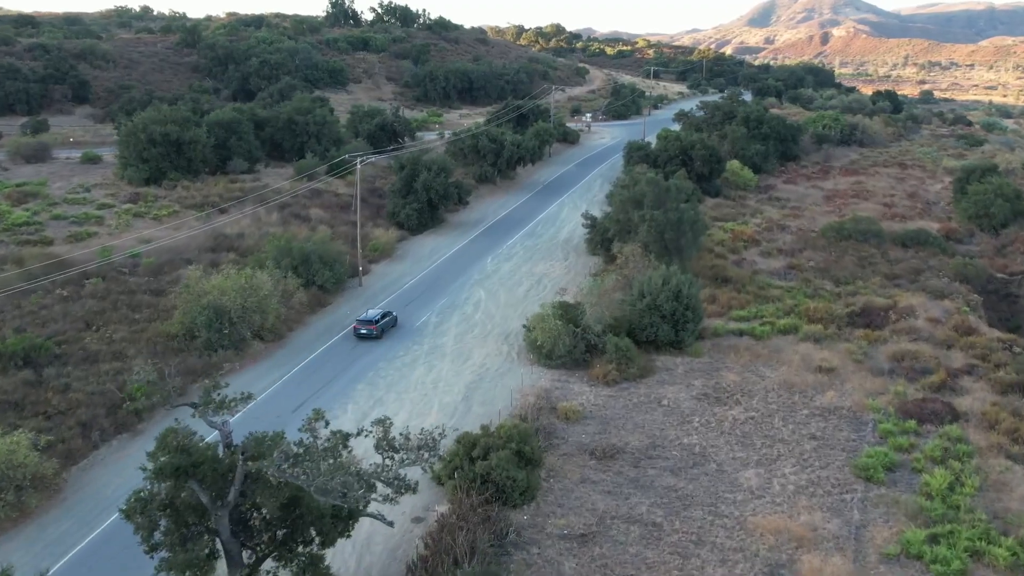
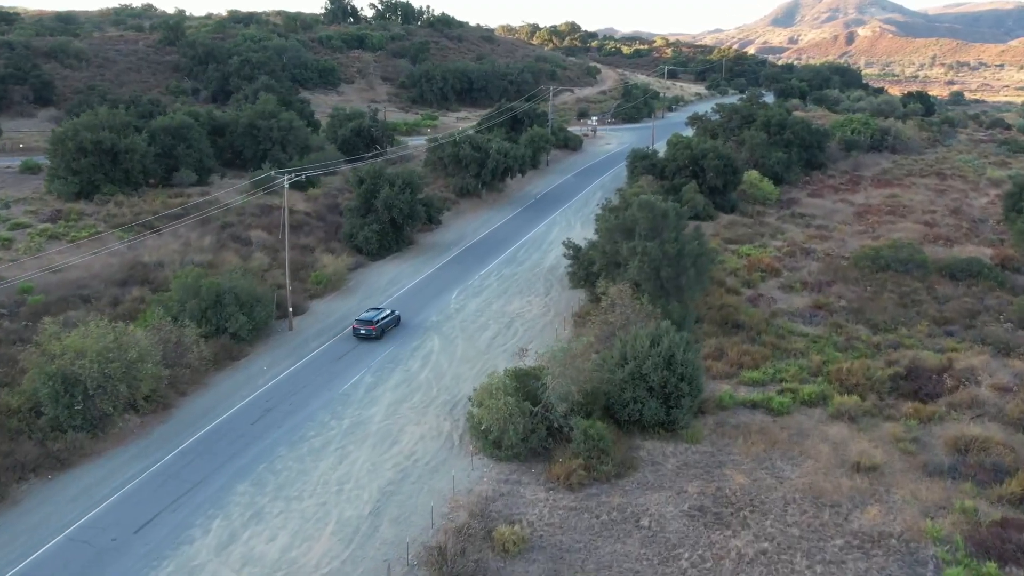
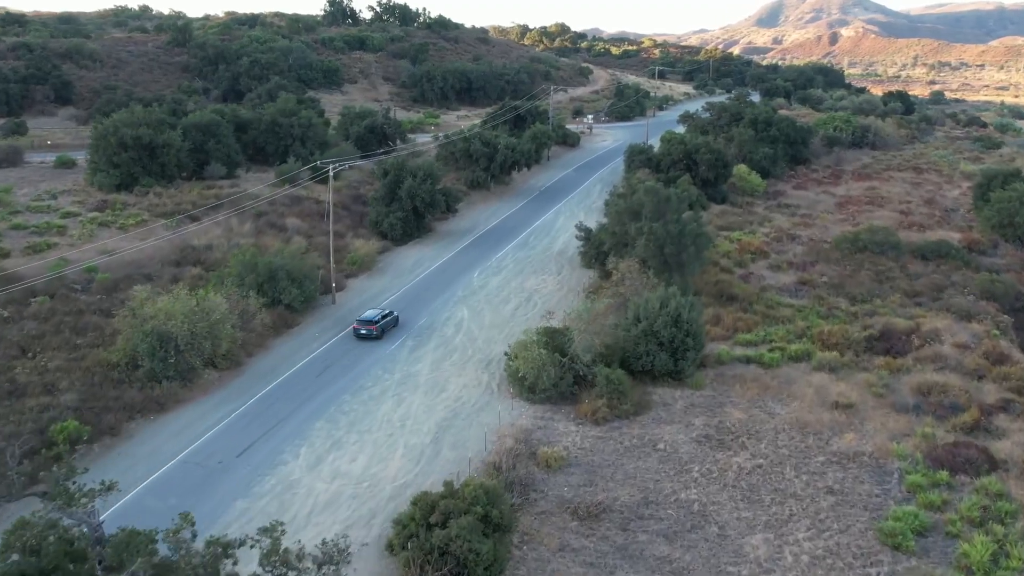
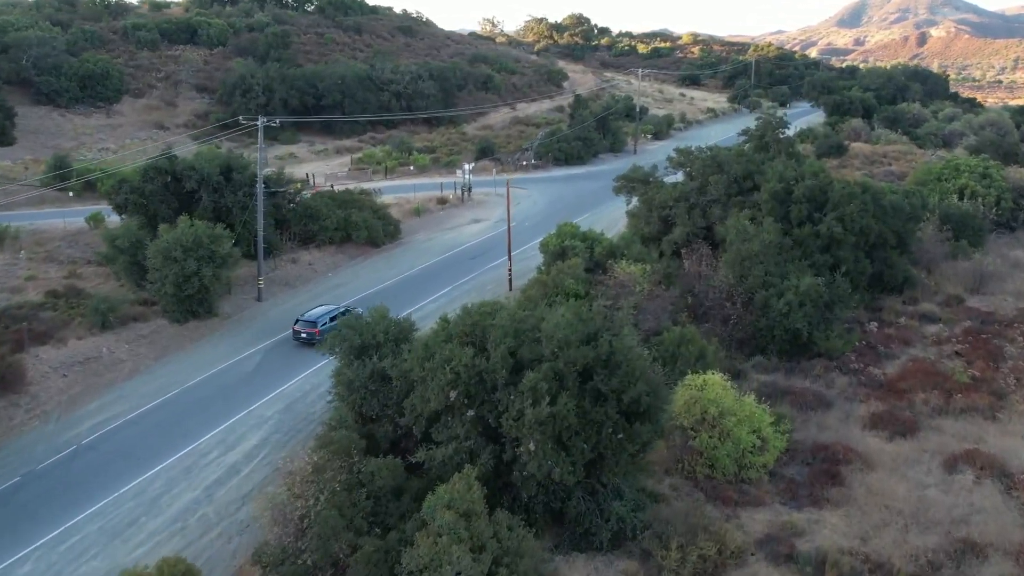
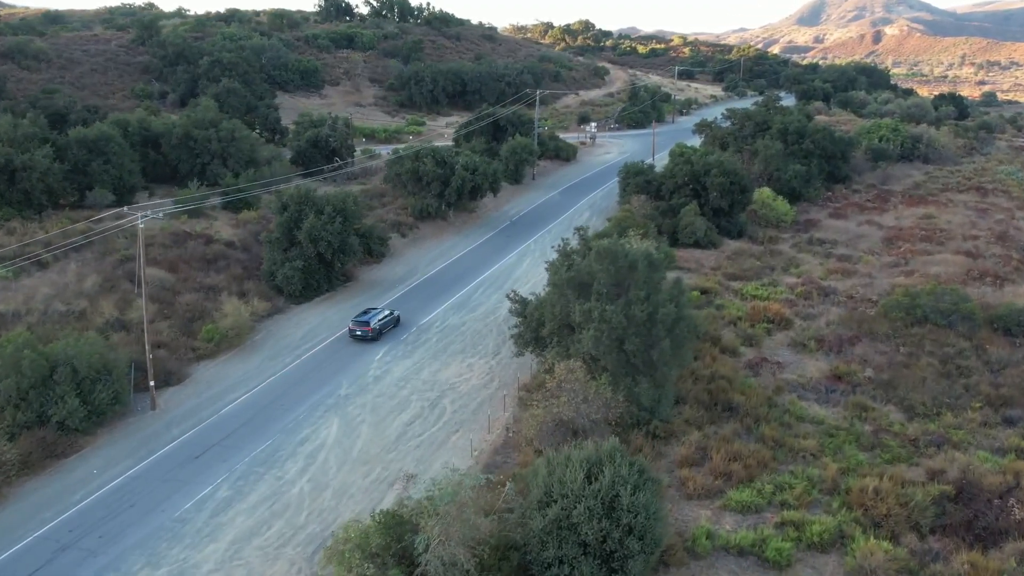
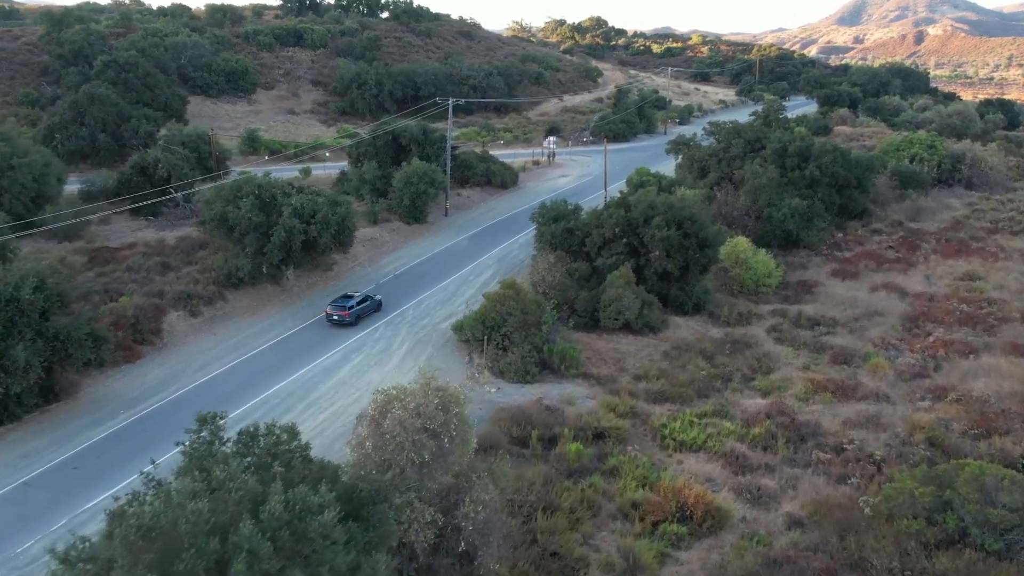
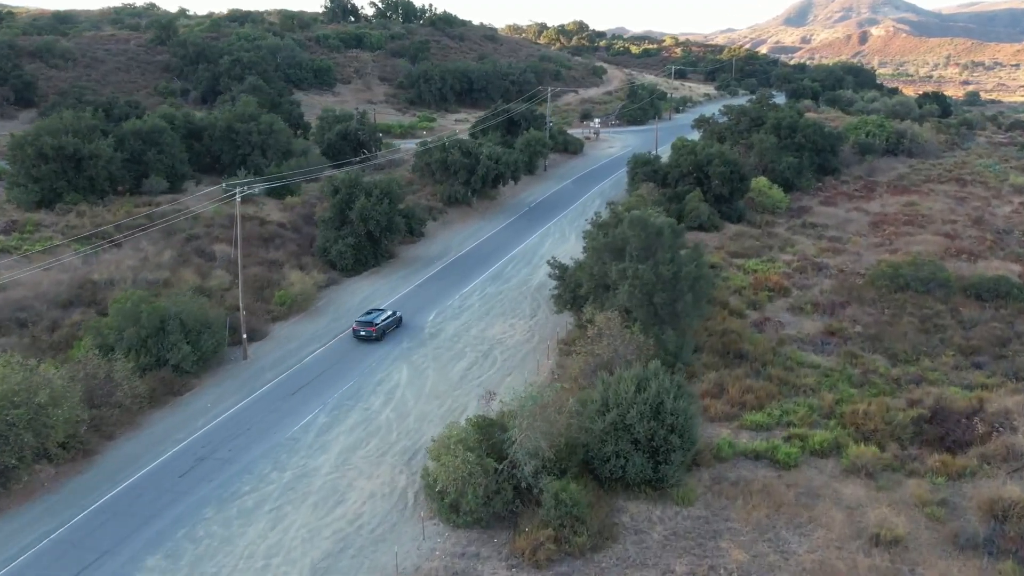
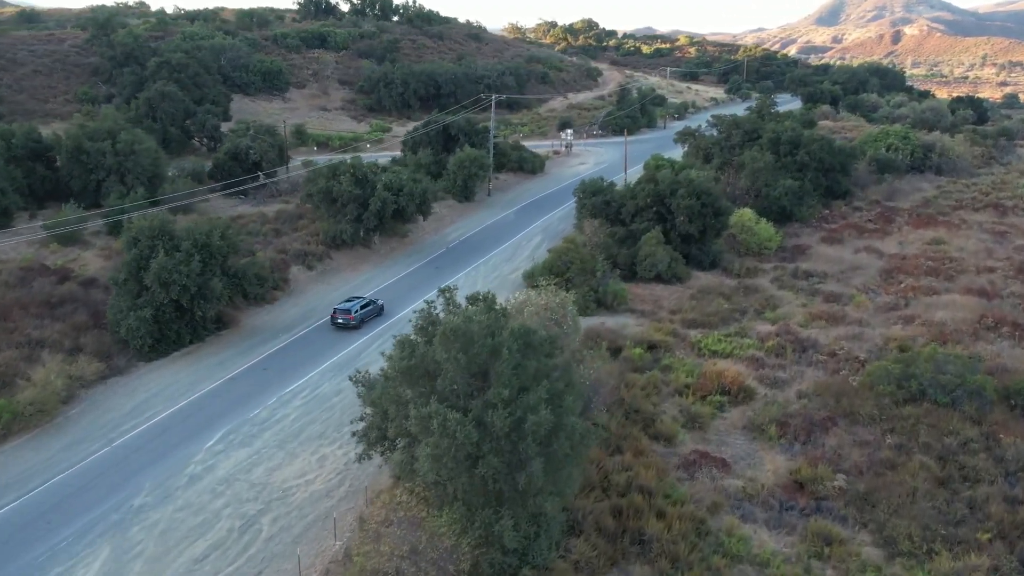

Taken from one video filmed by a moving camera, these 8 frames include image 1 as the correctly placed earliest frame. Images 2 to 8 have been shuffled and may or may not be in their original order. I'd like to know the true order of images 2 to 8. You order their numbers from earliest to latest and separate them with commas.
3, 2, 7, 5, 8, 6, 4
